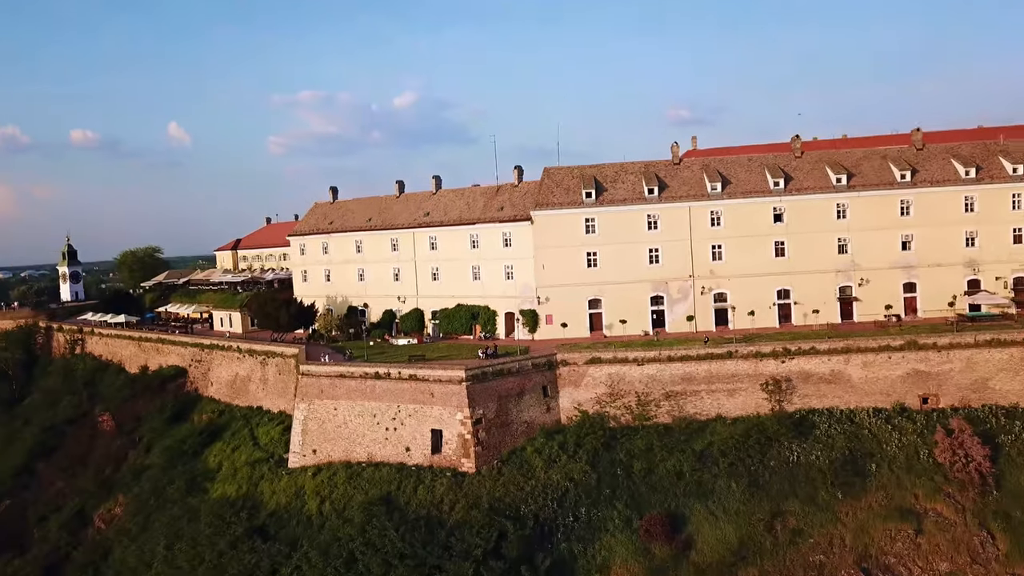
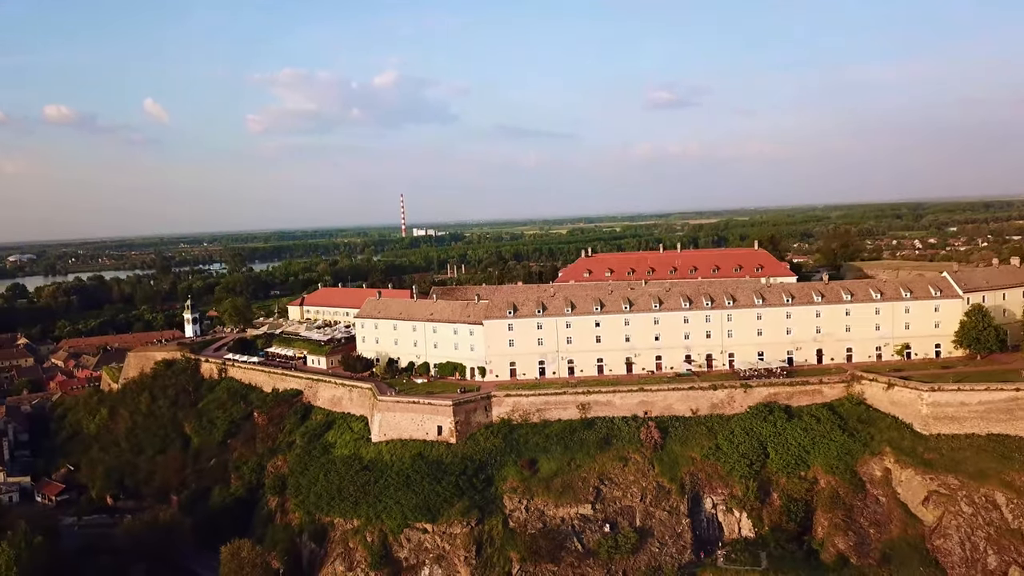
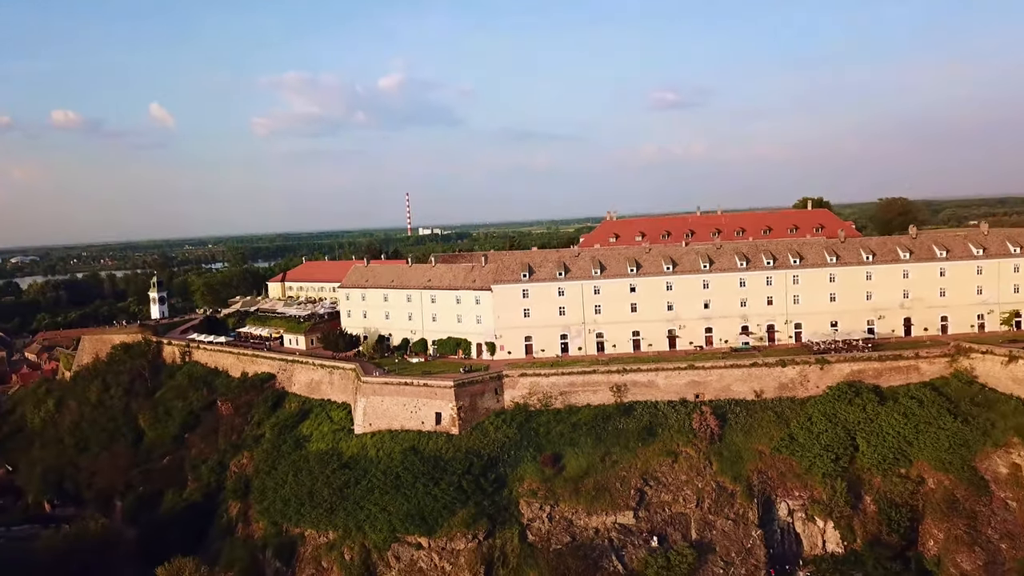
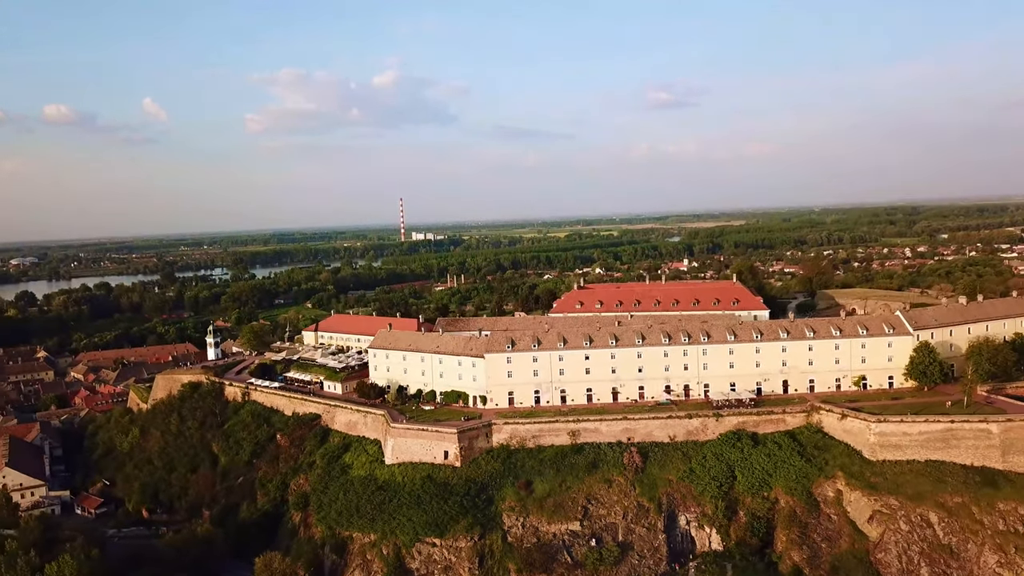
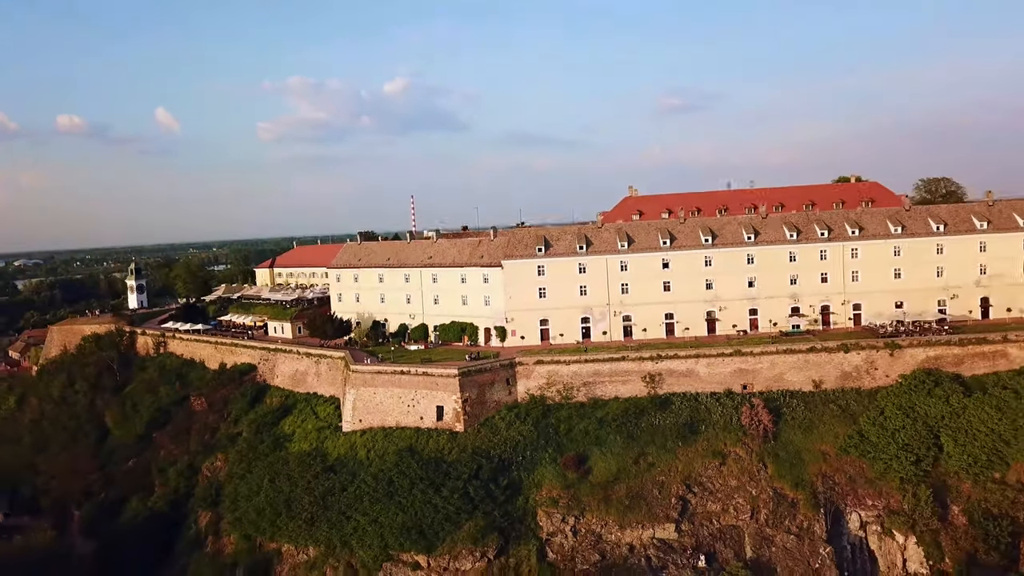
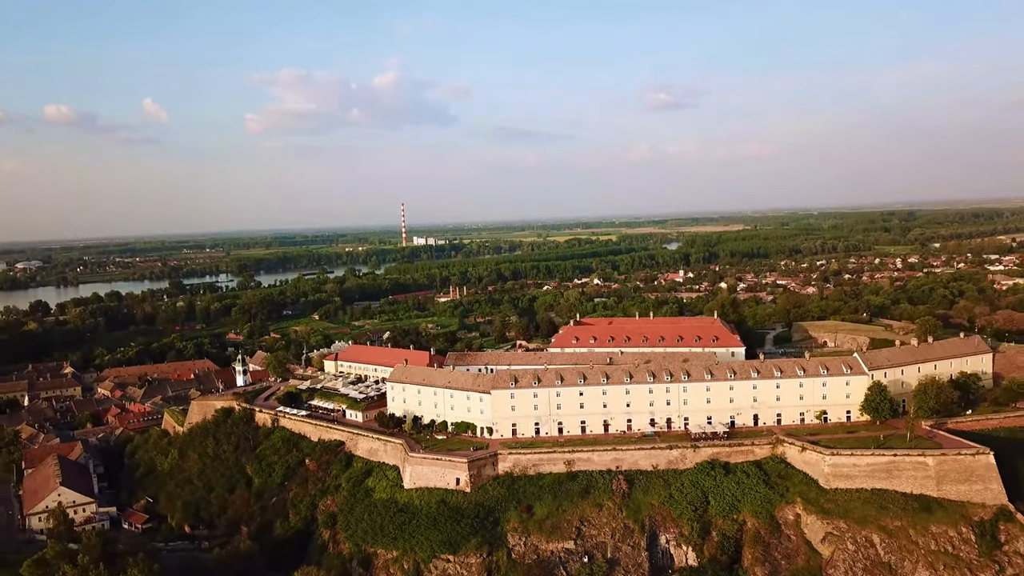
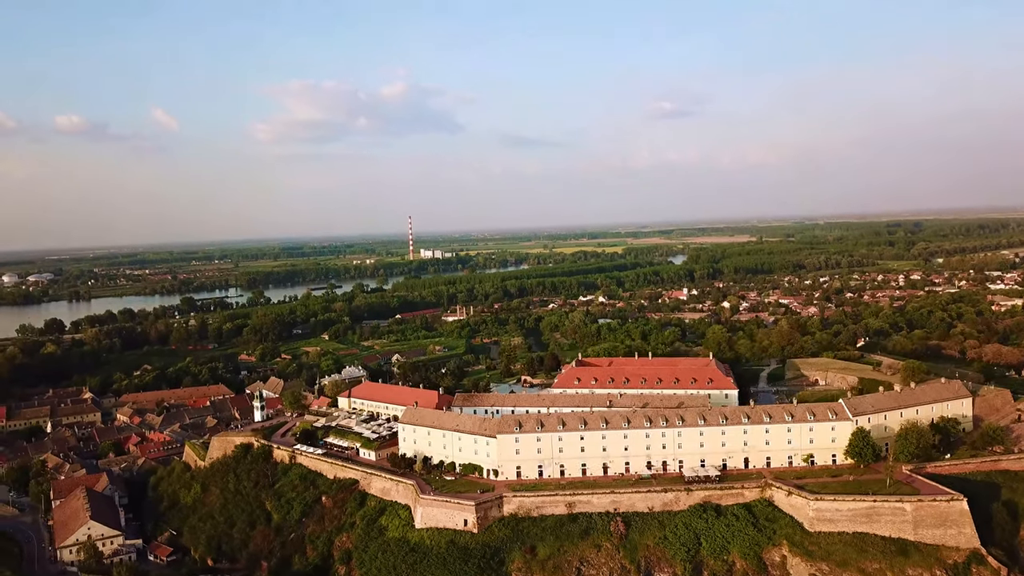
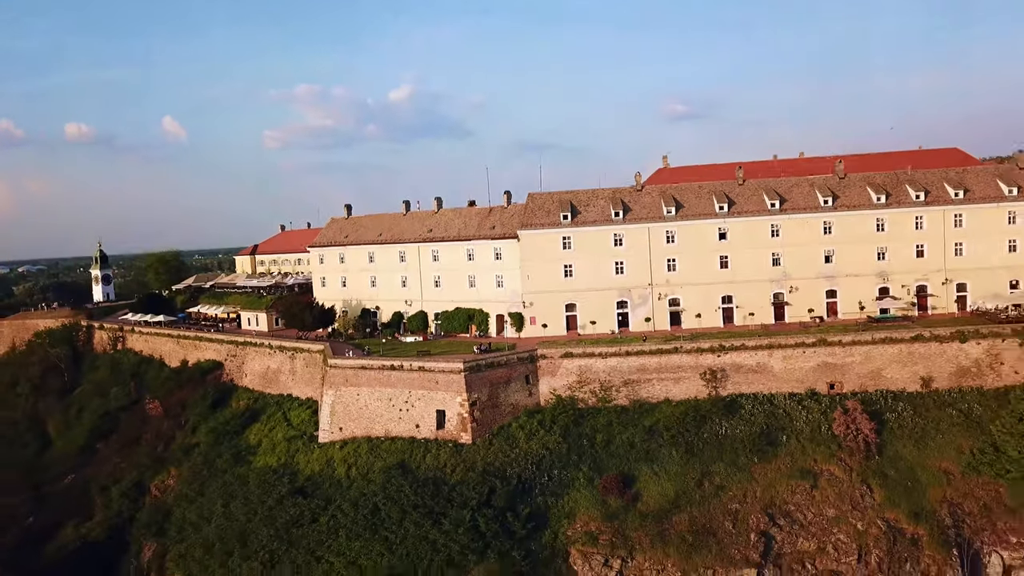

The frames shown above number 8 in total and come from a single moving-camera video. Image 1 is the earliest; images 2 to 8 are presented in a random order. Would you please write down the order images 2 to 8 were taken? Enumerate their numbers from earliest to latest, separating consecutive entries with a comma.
8, 5, 3, 2, 4, 6, 7
